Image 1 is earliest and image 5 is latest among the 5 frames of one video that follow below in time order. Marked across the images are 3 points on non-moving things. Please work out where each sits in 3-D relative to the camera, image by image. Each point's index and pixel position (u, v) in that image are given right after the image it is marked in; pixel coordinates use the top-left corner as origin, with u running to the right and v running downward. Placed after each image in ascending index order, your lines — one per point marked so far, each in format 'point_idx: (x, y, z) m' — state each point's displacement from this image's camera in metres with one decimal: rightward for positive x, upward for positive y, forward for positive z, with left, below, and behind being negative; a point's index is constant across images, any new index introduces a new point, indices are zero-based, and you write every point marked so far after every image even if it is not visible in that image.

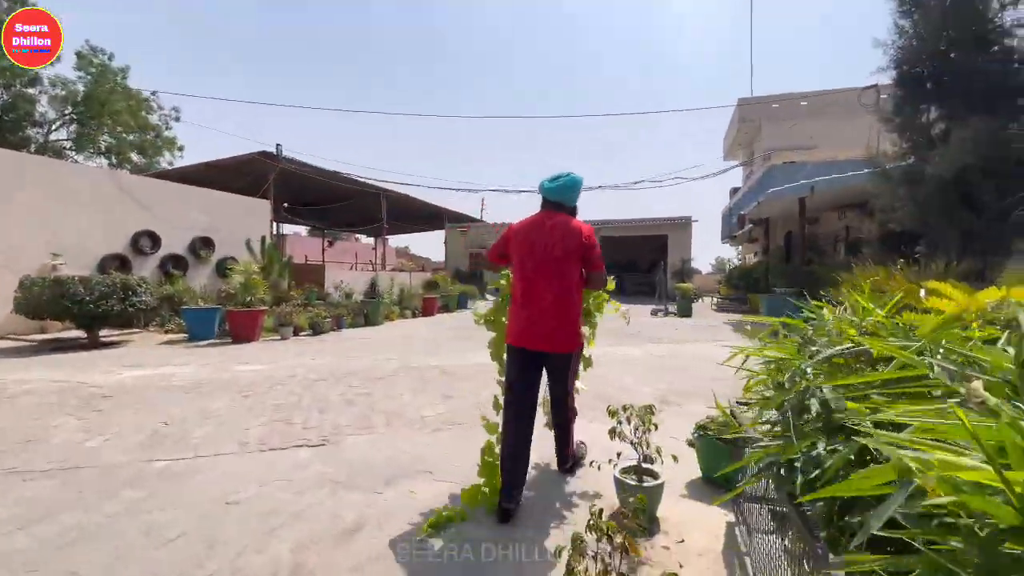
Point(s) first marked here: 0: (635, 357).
0: (+2.1, -1.2, +8.3) m
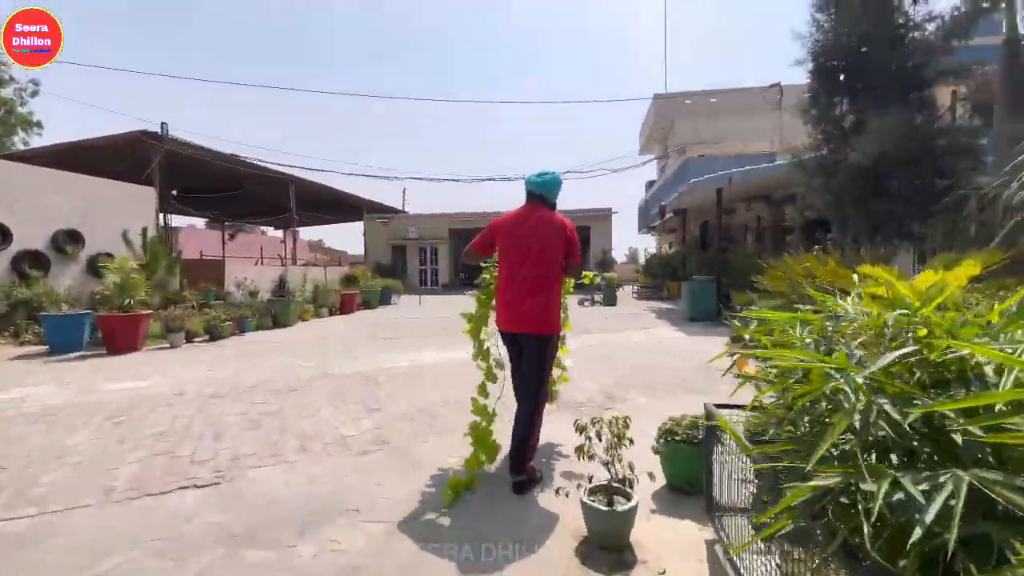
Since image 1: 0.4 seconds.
0: (+1.0, -1.0, +8.0) m
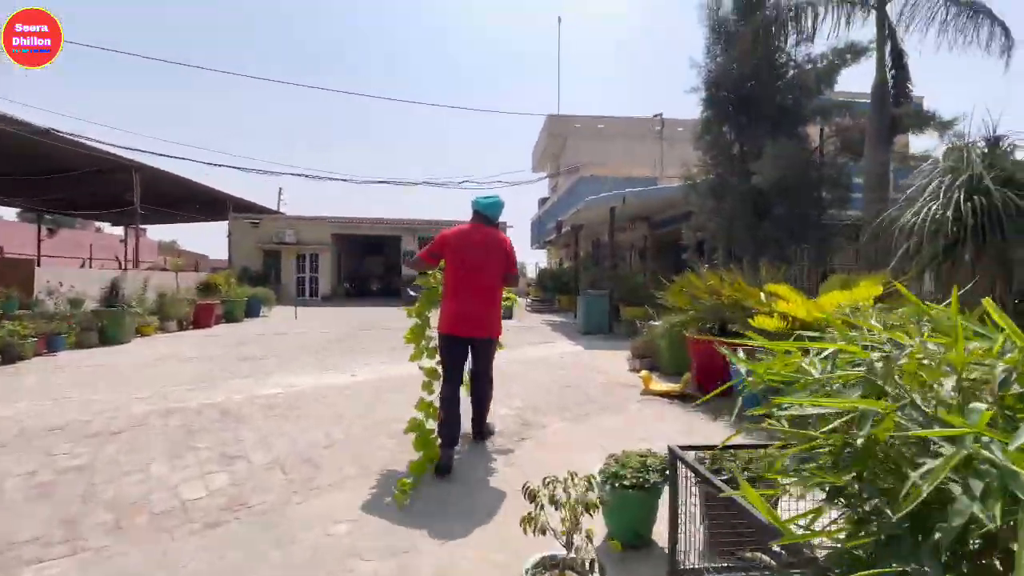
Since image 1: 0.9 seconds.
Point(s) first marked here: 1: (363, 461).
0: (-0.6, -1.2, +7.4) m
1: (-1.1, -1.3, +3.7) m
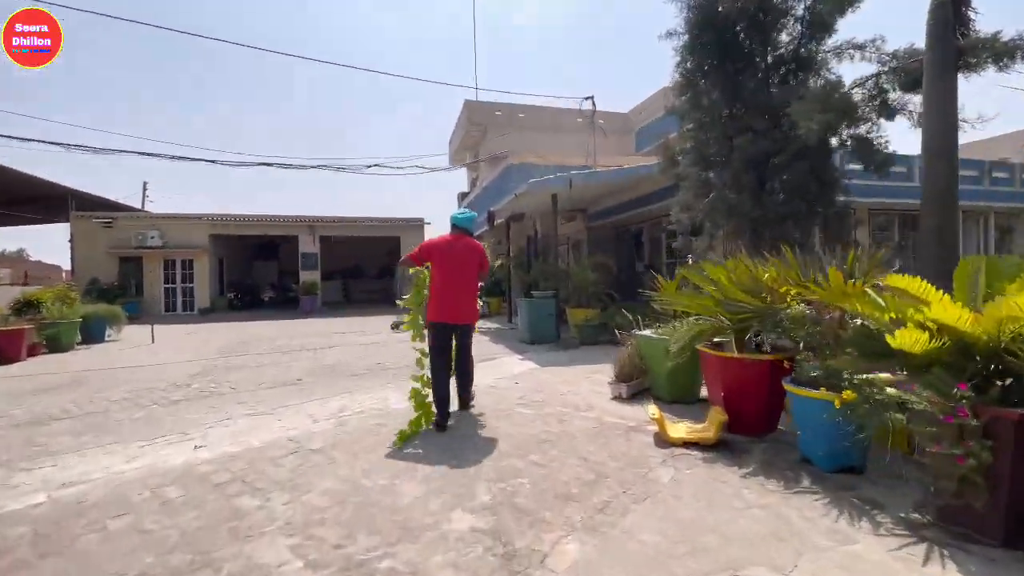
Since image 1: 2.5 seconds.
0: (-1.2, -1.3, +5.1) m
1: (-1.1, -1.4, +1.3) m
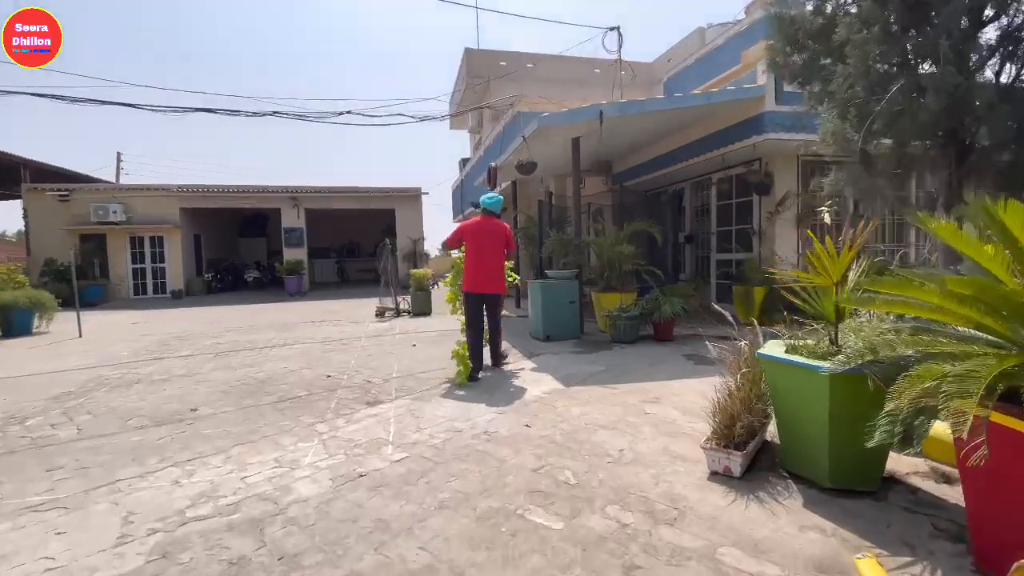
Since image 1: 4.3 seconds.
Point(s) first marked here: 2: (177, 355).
0: (-1.2, -1.2, +2.6) m
1: (-1.1, -1.5, -1.1) m
2: (-5.1, -1.0, +7.3) m
